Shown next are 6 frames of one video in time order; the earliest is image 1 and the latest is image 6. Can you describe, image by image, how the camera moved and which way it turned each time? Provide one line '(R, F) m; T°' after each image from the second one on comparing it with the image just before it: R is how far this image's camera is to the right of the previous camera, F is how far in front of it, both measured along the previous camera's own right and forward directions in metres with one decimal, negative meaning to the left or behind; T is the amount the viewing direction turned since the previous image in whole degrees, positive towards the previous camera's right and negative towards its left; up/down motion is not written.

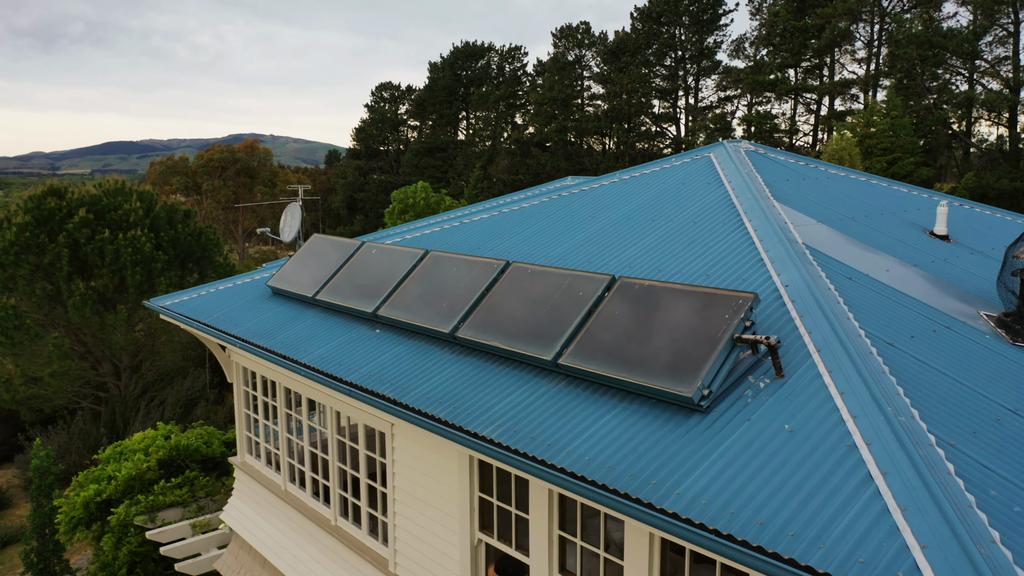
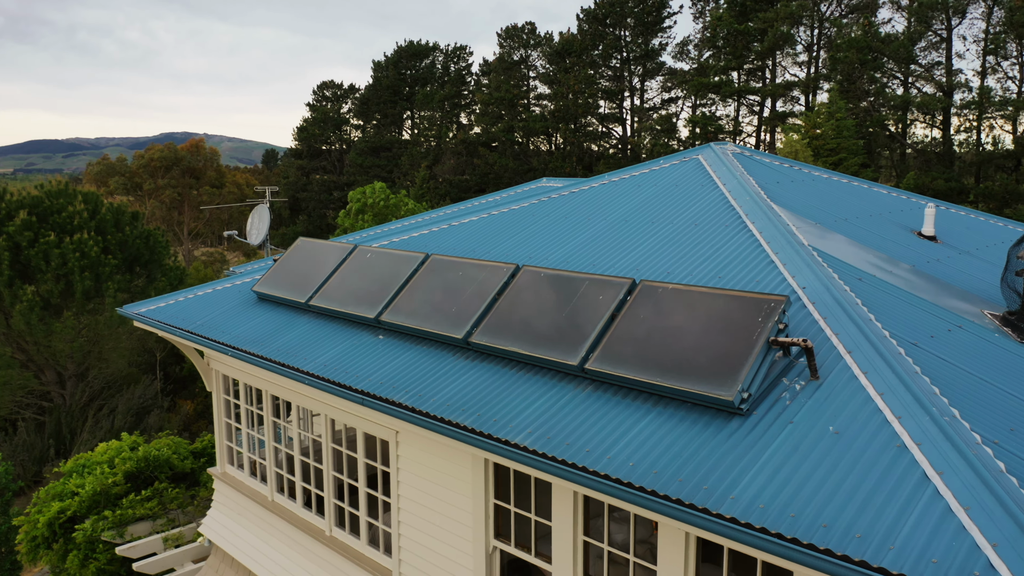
(-0.7, +0.1) m; +4°
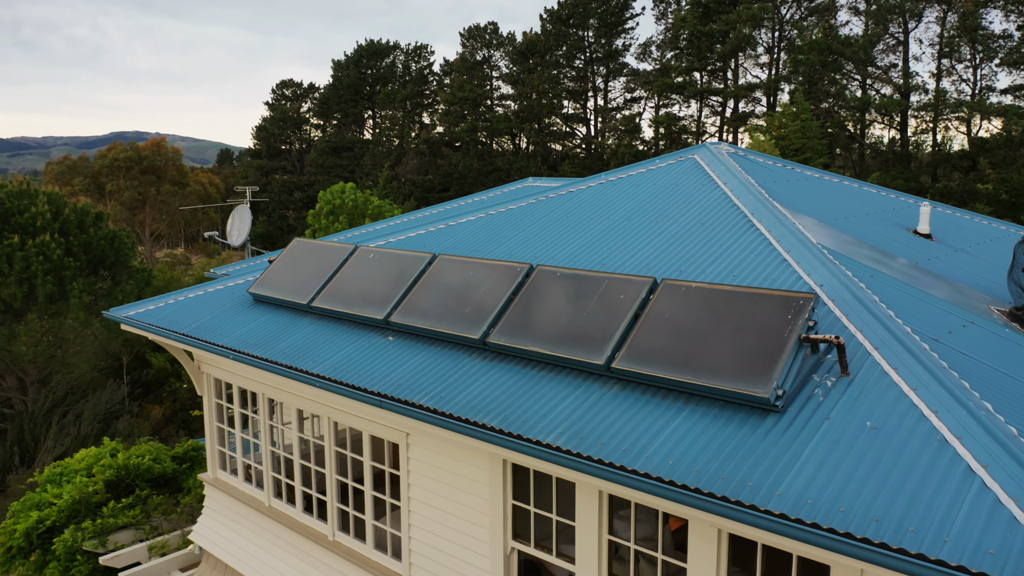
(-0.6, +0.1) m; +3°
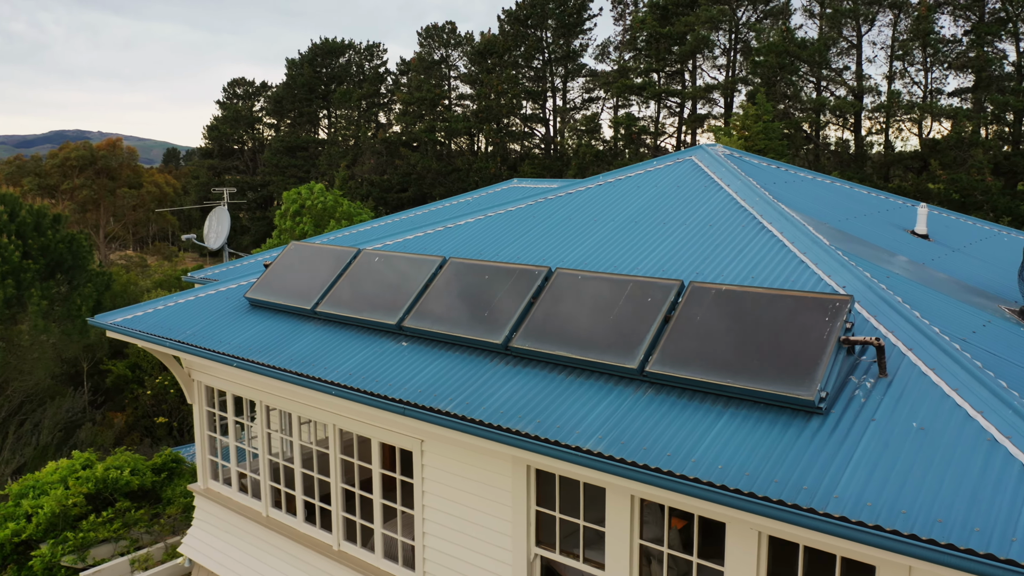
(-0.7, +0.1) m; +3°
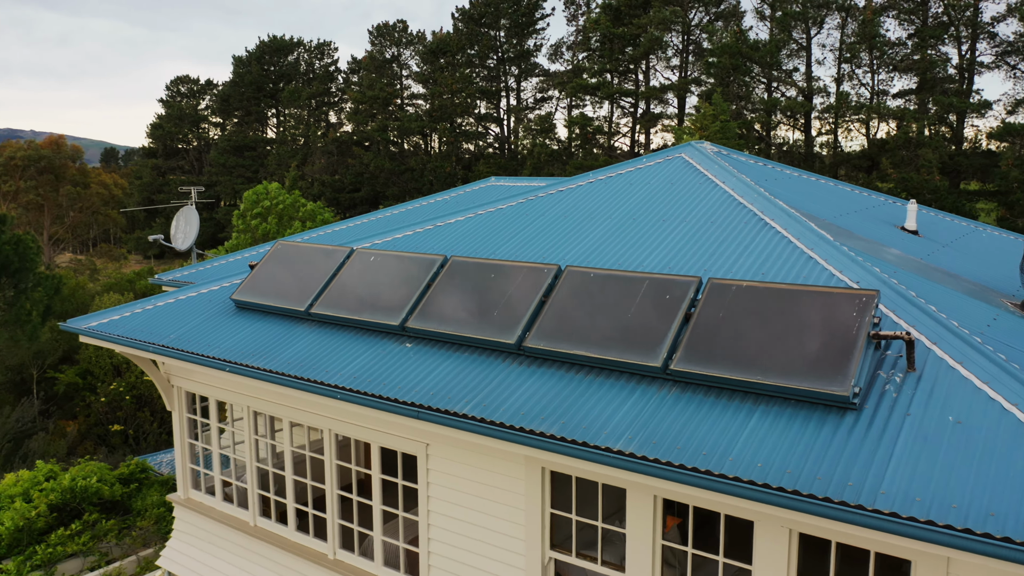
(-0.6, +0.2) m; +4°
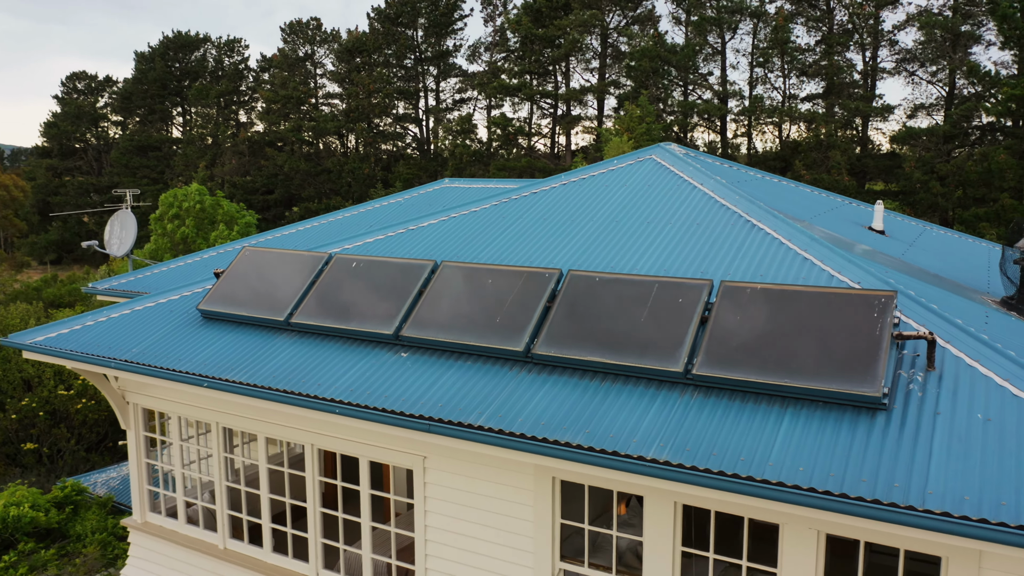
(-0.9, +0.3) m; +6°
